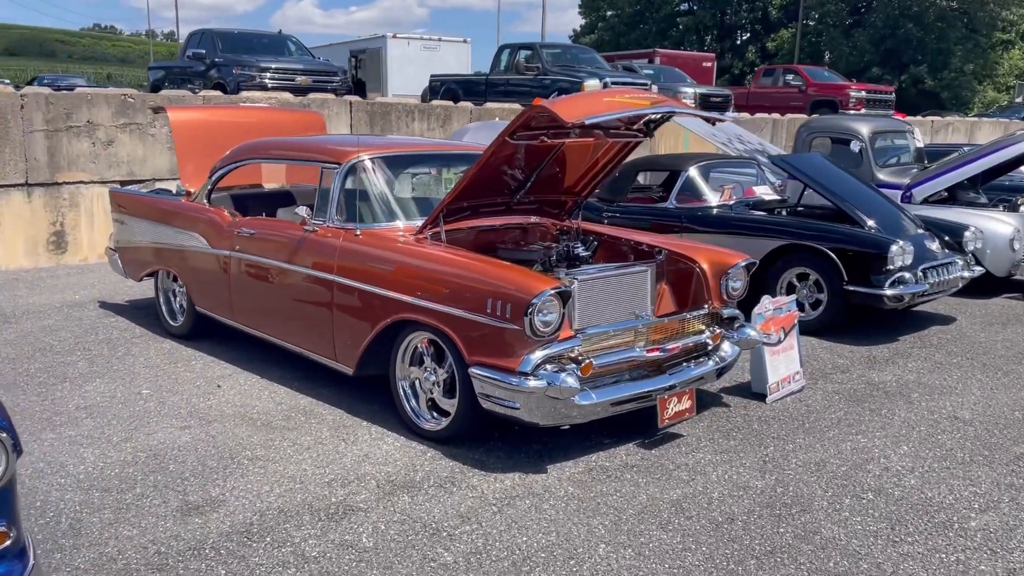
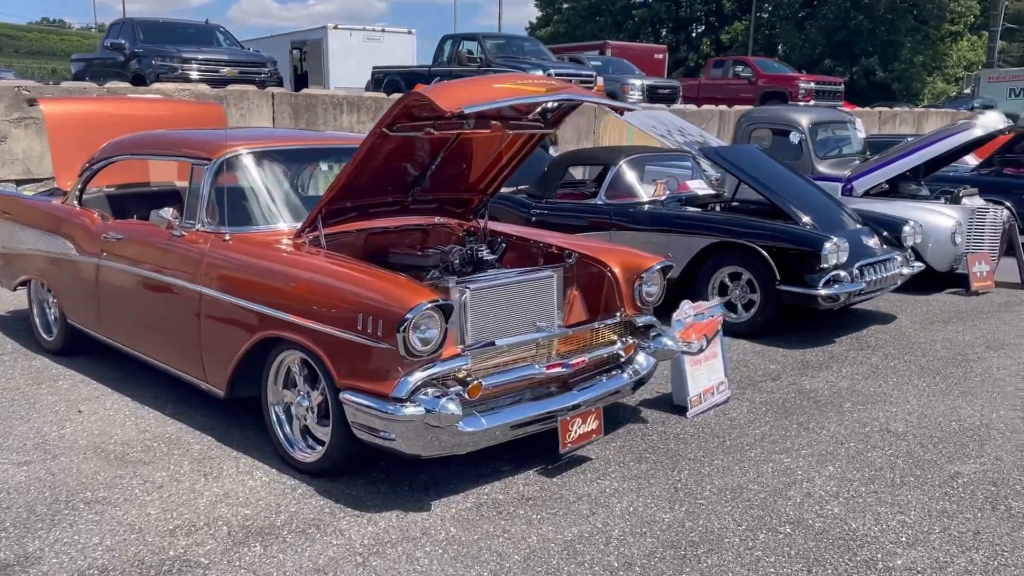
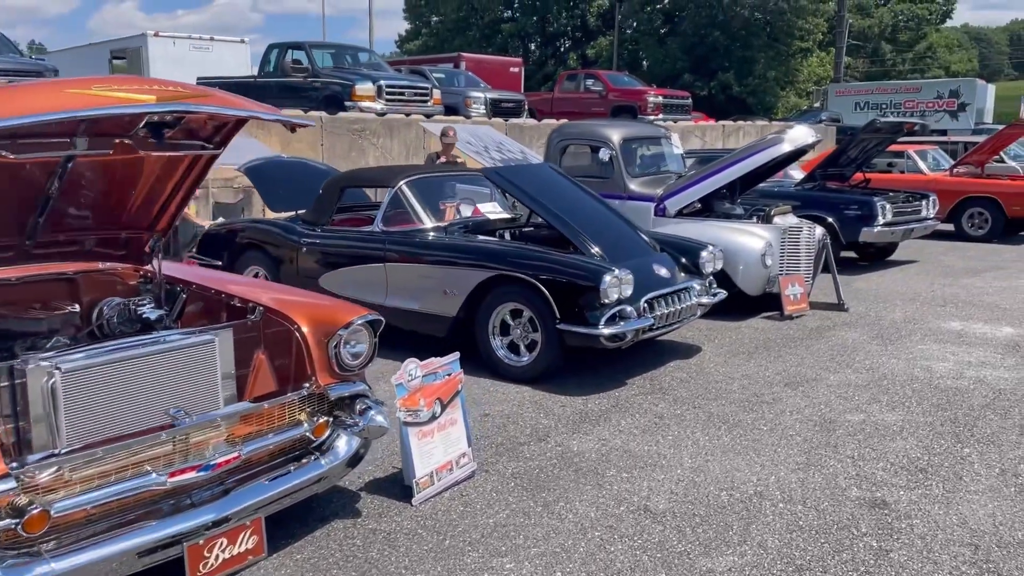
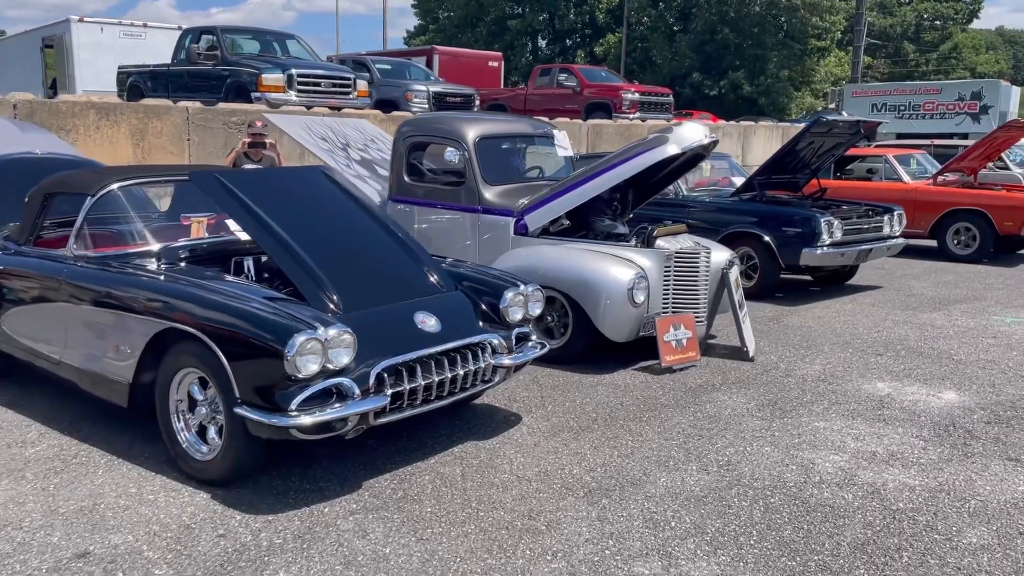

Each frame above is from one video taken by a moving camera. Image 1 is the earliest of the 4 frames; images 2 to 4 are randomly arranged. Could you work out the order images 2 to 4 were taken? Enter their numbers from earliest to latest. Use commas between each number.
2, 3, 4
